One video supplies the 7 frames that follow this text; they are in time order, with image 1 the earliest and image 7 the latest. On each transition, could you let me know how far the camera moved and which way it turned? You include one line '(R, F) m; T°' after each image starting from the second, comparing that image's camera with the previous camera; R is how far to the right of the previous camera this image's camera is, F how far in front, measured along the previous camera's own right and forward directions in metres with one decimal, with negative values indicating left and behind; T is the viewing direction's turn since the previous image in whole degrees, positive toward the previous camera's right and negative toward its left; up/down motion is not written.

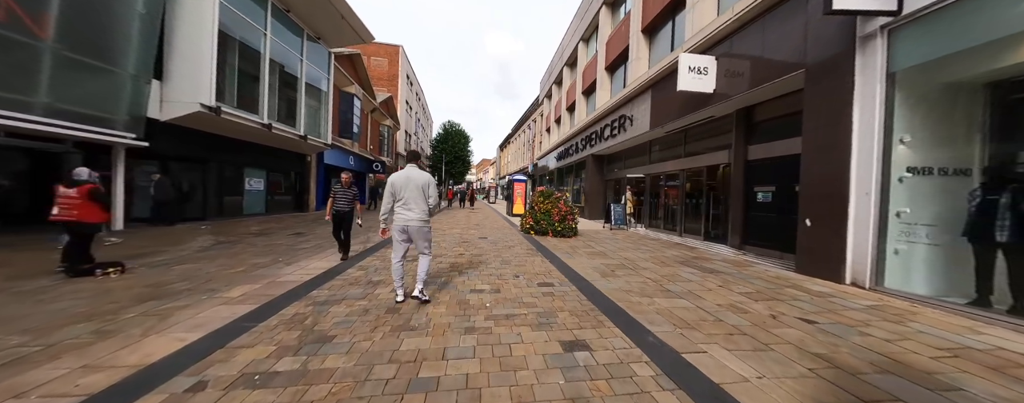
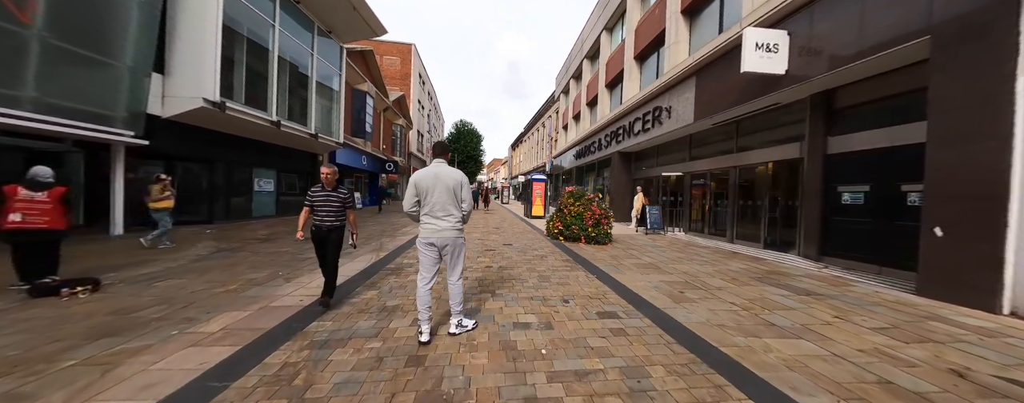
(-0.6, +1.1) m; -2°
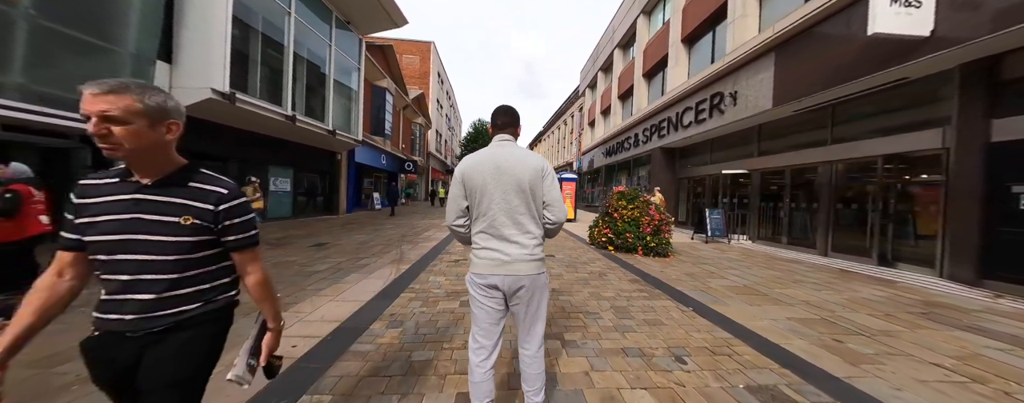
(-0.8, +1.3) m; -3°
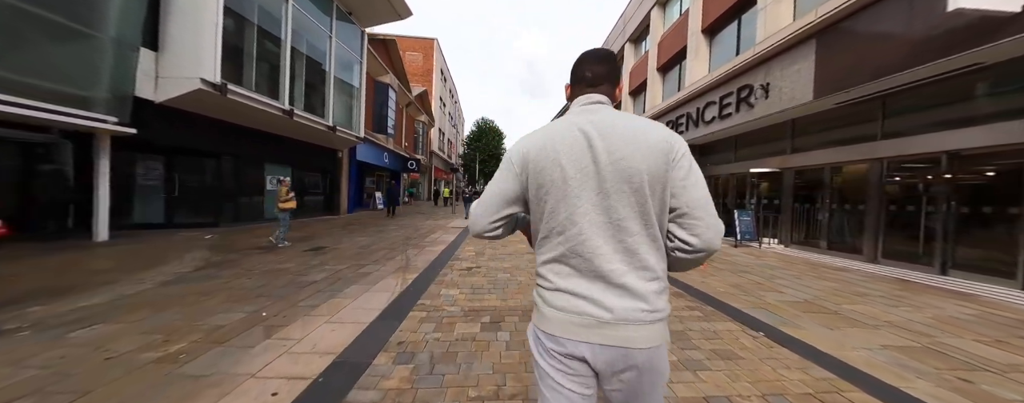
(-0.4, +0.7) m; 0°
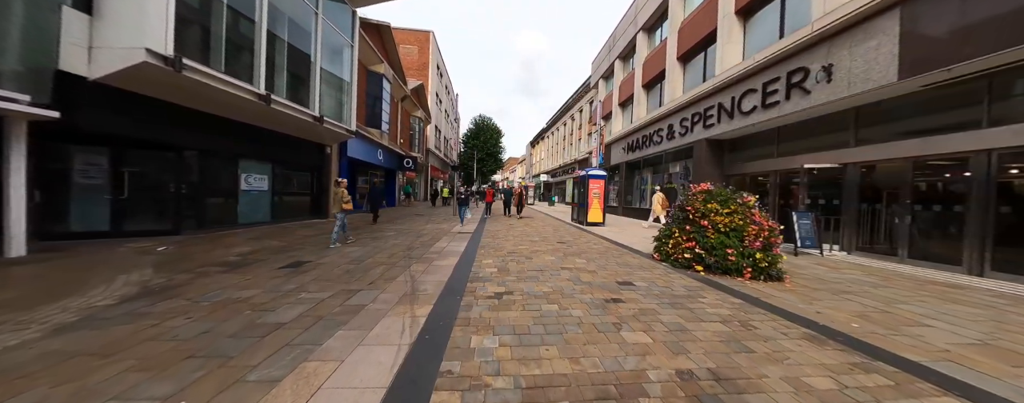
(-0.8, +1.3) m; +1°
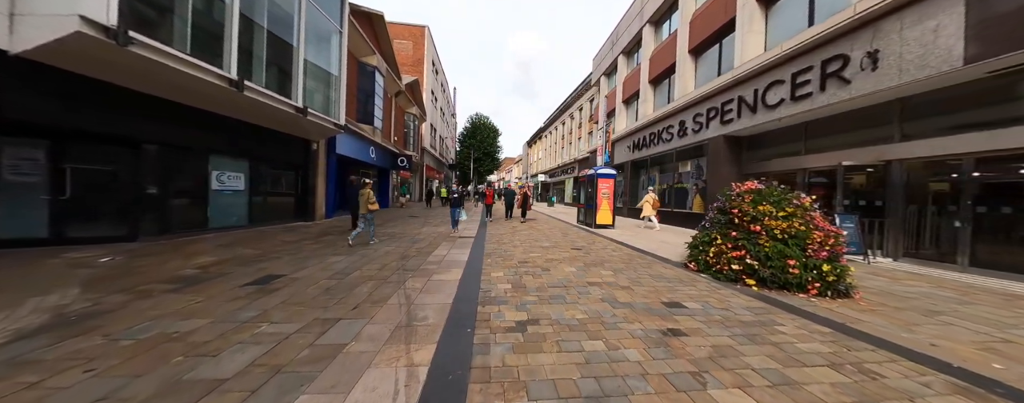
(-0.4, +0.9) m; +1°
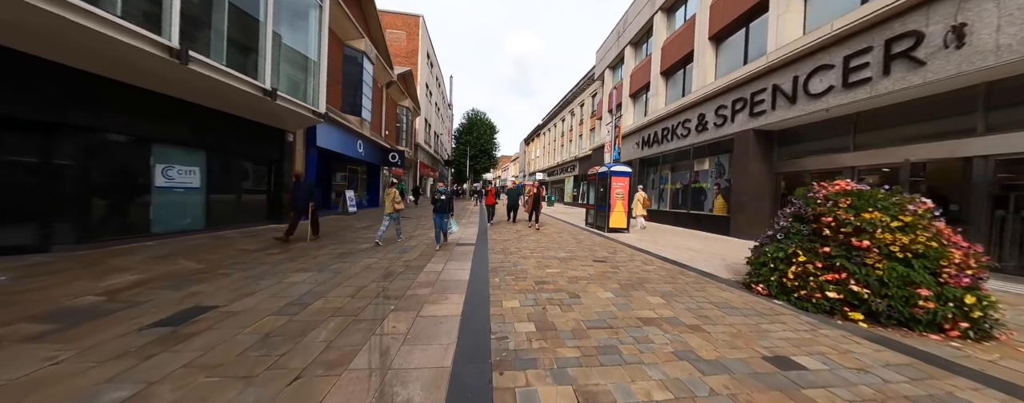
(-0.4, +1.3) m; +1°
